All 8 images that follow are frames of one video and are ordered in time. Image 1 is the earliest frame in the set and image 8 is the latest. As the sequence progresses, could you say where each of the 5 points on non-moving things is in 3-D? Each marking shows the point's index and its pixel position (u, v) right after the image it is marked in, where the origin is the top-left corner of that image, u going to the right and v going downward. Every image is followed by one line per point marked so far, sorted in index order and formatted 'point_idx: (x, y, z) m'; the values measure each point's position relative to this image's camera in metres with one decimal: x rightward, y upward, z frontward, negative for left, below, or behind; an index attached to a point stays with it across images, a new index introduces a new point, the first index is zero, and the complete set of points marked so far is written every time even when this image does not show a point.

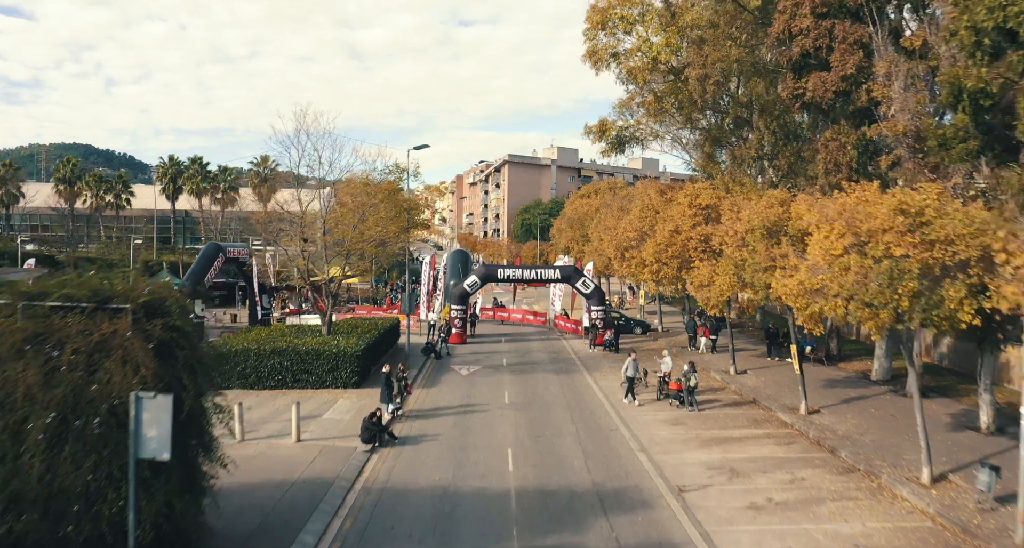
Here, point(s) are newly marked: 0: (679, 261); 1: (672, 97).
0: (+3.9, +0.3, +15.8) m
1: (+4.0, +4.4, +16.9) m
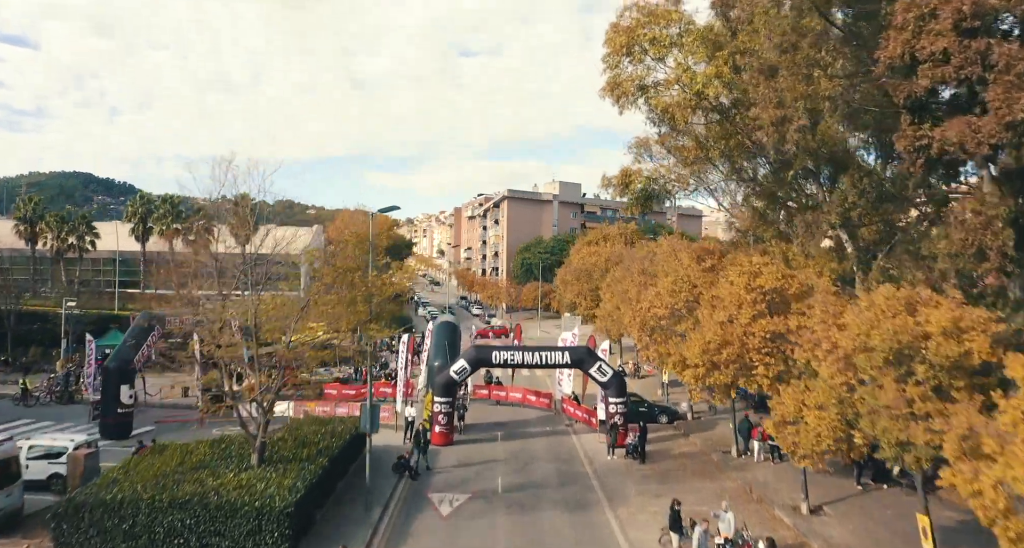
0: (+3.8, -1.6, +11.7) m
1: (+4.0, +2.5, +12.9) m
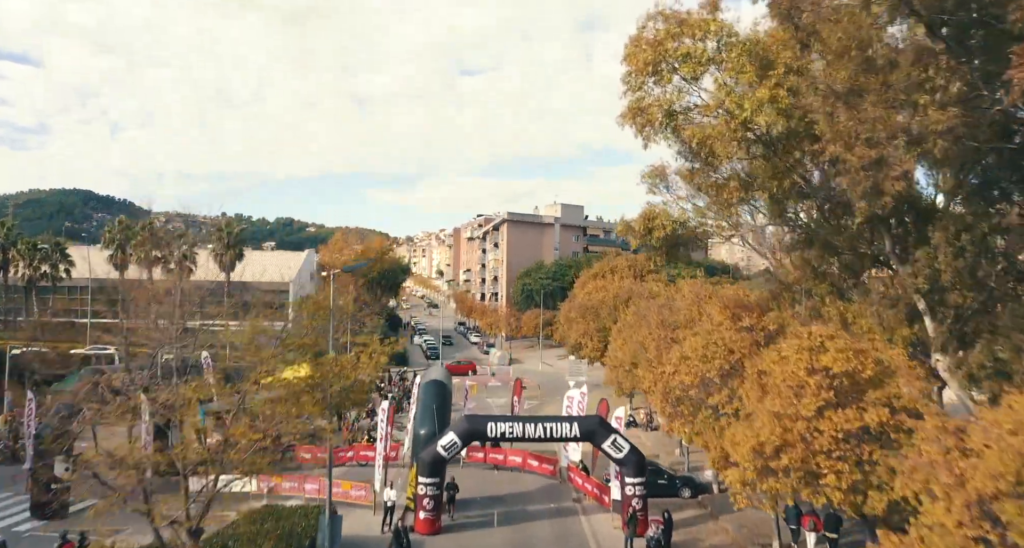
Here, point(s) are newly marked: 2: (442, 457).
0: (+3.8, -2.6, +9.1) m
1: (+3.9, +1.4, +10.5) m
2: (-1.4, -3.8, +14.0) m
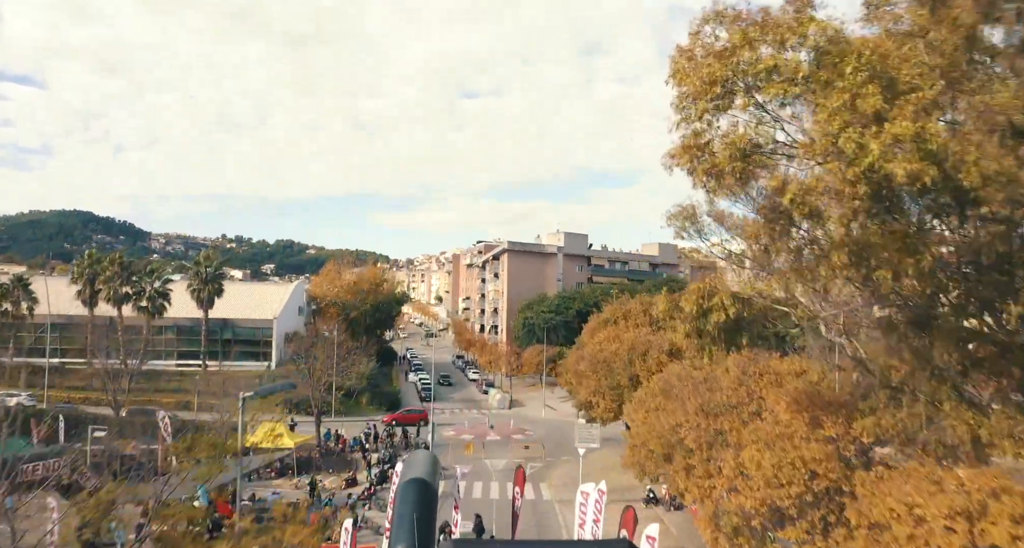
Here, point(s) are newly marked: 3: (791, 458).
0: (+3.8, -3.8, +5.8) m
1: (+3.9, +0.2, +7.3) m
2: (-1.4, -5.0, +10.6) m
3: (+3.7, -2.5, +9.0) m
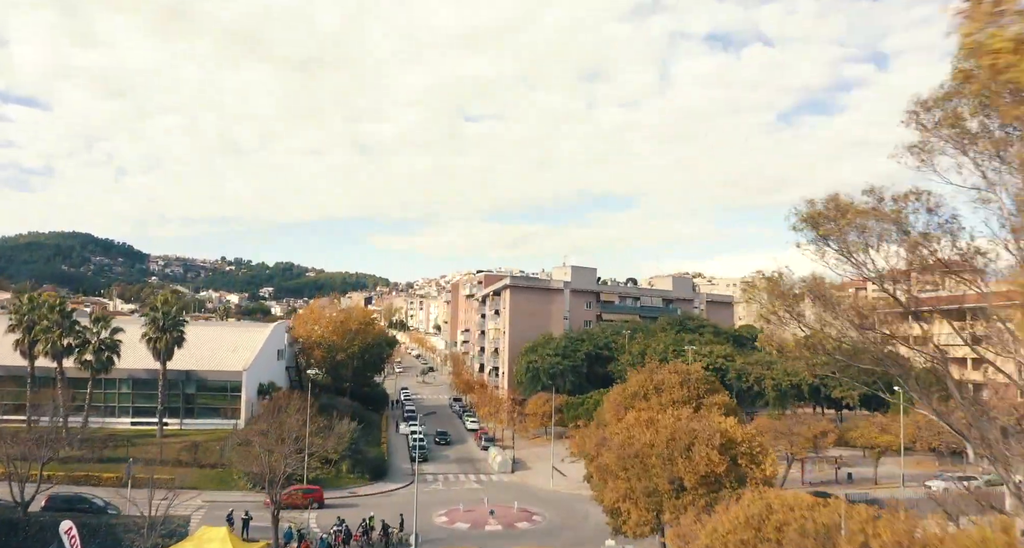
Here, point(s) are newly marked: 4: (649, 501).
0: (+3.9, -5.1, +0.6) m
1: (+4.1, -1.1, +2.2) m
2: (-1.3, -6.5, +5.4) m
3: (+3.9, -3.9, +3.8) m
4: (+3.6, -5.9, +17.9) m
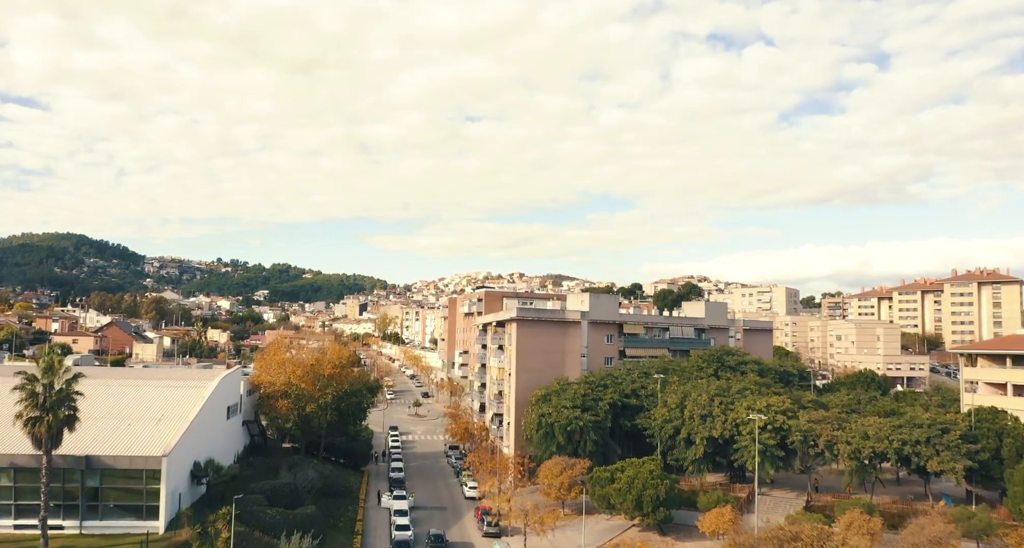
0: (+4.5, -7.2, -8.8) m
1: (+4.7, -3.2, -7.1) m
2: (-0.7, -8.6, -4.0) m
3: (+4.4, -6.0, -5.6) m
4: (+4.1, -7.9, +8.5) m
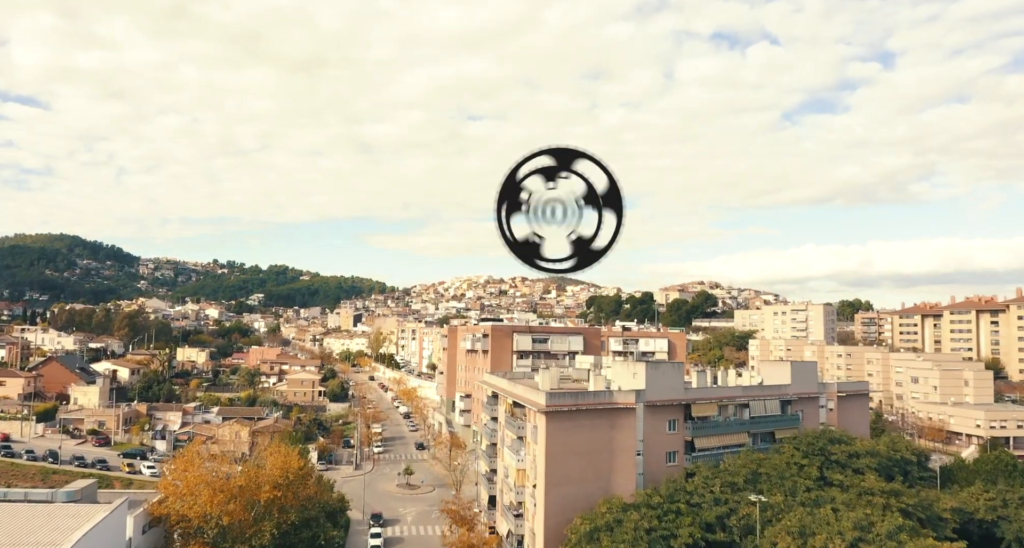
0: (+5.7, -10.4, -23.0) m
1: (+5.9, -6.4, -21.4) m
2: (+0.5, -11.8, -18.2) m
3: (+5.7, -9.2, -19.8) m
4: (+5.4, -11.2, -5.7) m
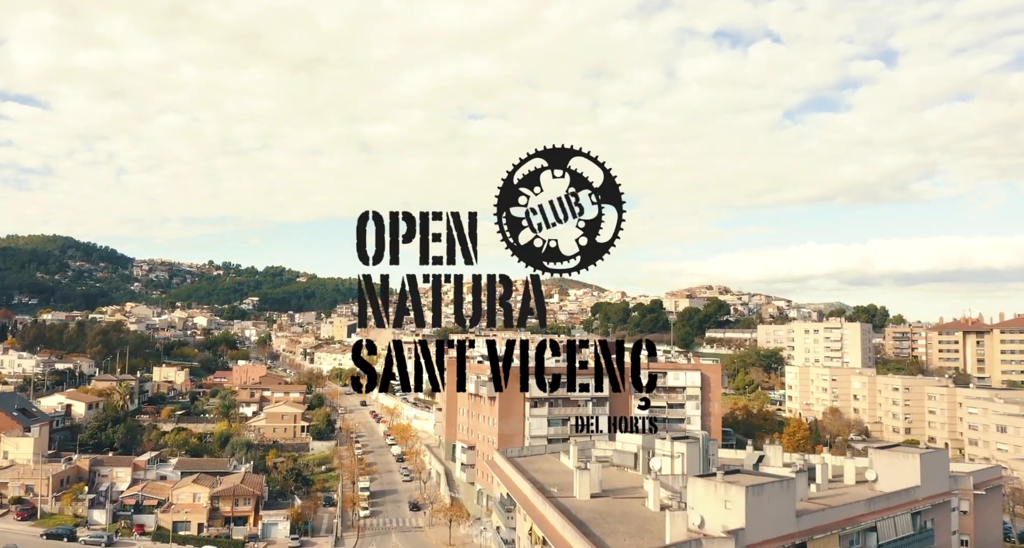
0: (+6.8, -13.1, -34.5) m
1: (+7.0, -9.2, -32.9) m
2: (+1.6, -14.5, -29.7) m
3: (+6.8, -12.0, -31.3) m
4: (+6.5, -13.9, -17.2) m
